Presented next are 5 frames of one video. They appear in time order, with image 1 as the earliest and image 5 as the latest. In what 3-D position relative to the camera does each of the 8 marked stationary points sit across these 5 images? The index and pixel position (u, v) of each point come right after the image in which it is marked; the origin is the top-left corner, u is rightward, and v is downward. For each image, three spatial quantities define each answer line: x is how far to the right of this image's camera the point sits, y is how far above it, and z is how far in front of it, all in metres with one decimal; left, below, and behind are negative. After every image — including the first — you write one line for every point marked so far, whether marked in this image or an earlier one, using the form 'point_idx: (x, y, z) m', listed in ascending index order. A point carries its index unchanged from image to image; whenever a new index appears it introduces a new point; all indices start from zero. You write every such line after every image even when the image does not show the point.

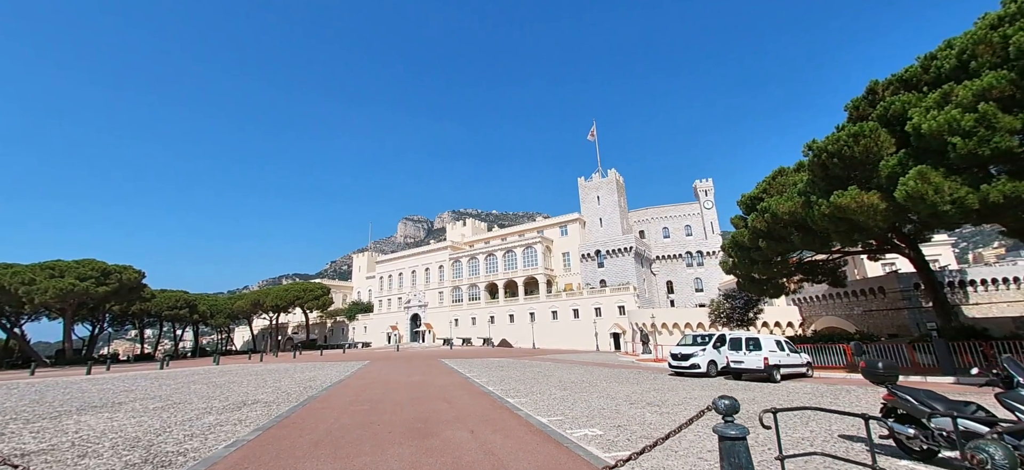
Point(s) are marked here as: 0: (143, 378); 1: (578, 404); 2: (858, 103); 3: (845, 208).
0: (-15.0, -5.9, +18.1) m
1: (+1.7, -4.0, +10.3) m
2: (+12.6, +4.8, +15.6) m
3: (+11.0, +0.9, +14.4) m
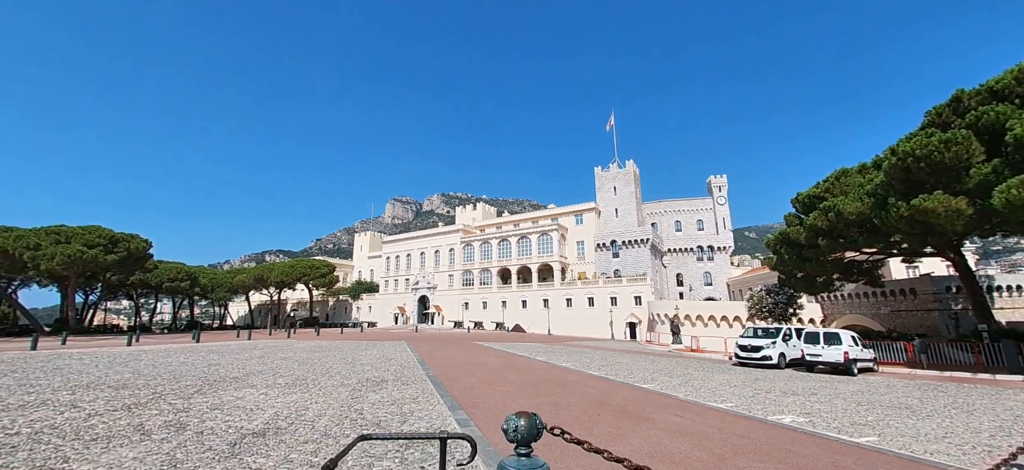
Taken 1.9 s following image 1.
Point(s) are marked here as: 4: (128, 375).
0: (-12.1, -4.6, +17.5) m
1: (+5.0, -3.8, +10.5) m
2: (+16.0, +4.7, +16.1) m
3: (+14.4, +0.8, +14.9) m
4: (-9.6, -3.5, +10.9) m
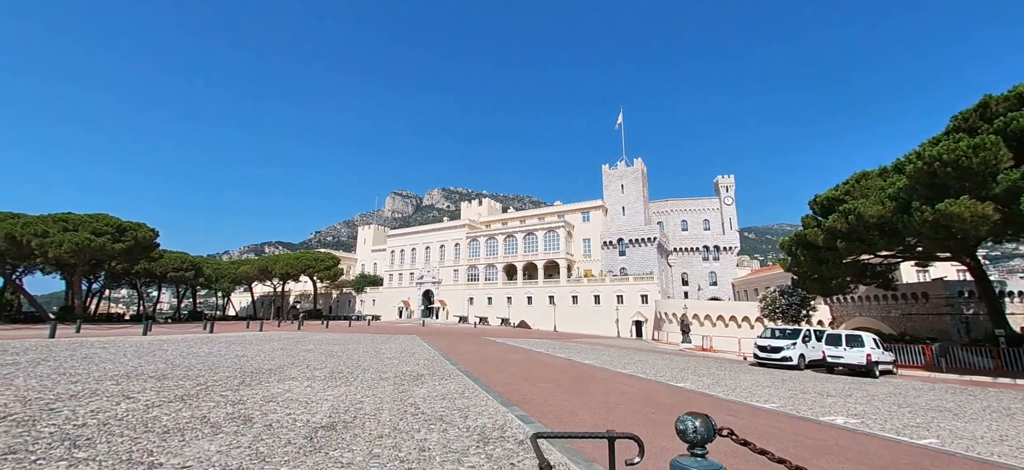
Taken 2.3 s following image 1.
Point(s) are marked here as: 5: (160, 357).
0: (-11.3, -4.2, +17.4) m
1: (+5.9, -3.8, +10.6) m
2: (+17.1, +4.5, +16.2) m
3: (+15.3, +0.7, +15.0) m
4: (-8.7, -3.2, +10.8) m
5: (-10.0, -3.4, +12.2) m
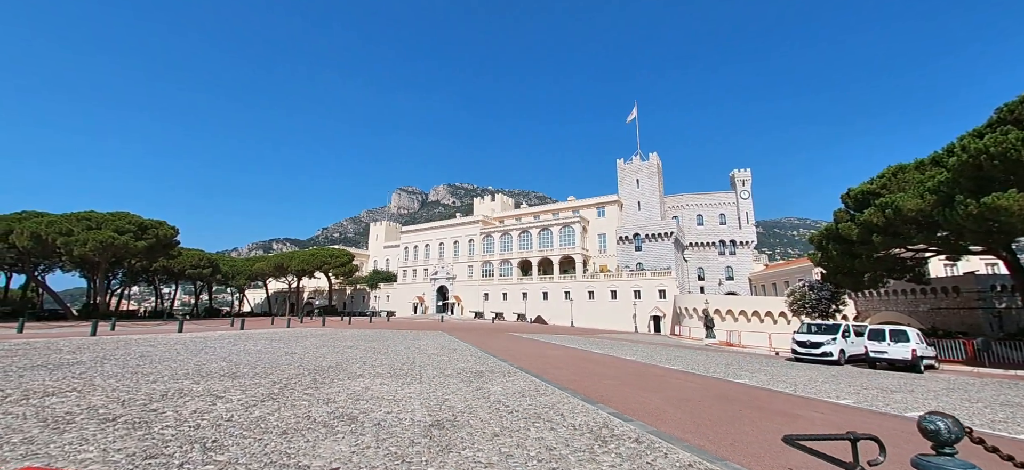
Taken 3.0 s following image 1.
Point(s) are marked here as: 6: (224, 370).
0: (-9.8, -4.1, +17.4) m
1: (+7.4, -3.7, +10.5) m
2: (+18.5, +4.7, +16.0) m
3: (+16.8, +0.9, +14.8) m
4: (-7.2, -3.2, +10.9) m
5: (-8.5, -3.4, +12.2) m
6: (-6.6, -3.1, +9.8) m
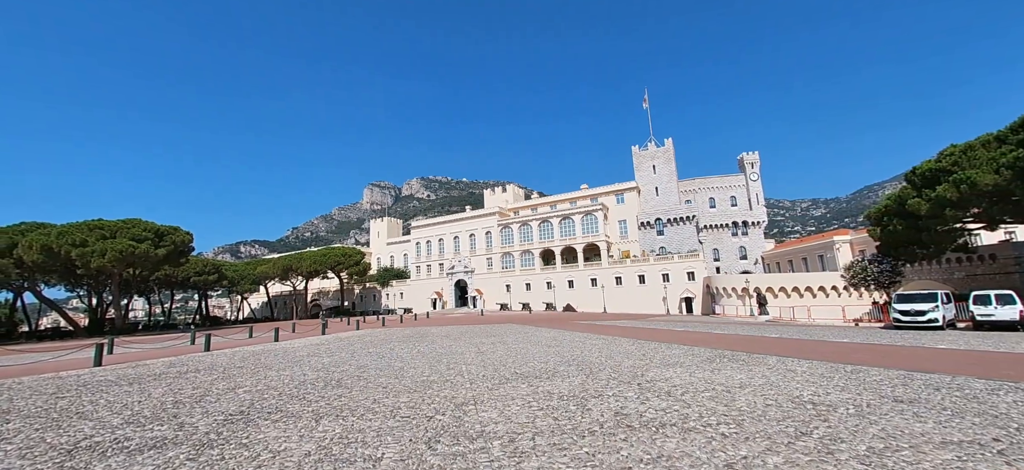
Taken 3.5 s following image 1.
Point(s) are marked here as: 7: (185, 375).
0: (-4.3, -4.1, +16.7) m
1: (+13.4, -3.0, +11.4) m
2: (+23.6, +6.0, +17.7) m
3: (+22.2, +2.1, +16.5) m
4: (-1.2, -3.2, +10.4) m
5: (-2.6, -3.4, +11.7) m
6: (-0.5, -3.0, +9.4) m
7: (-8.2, -3.5, +10.9) m
